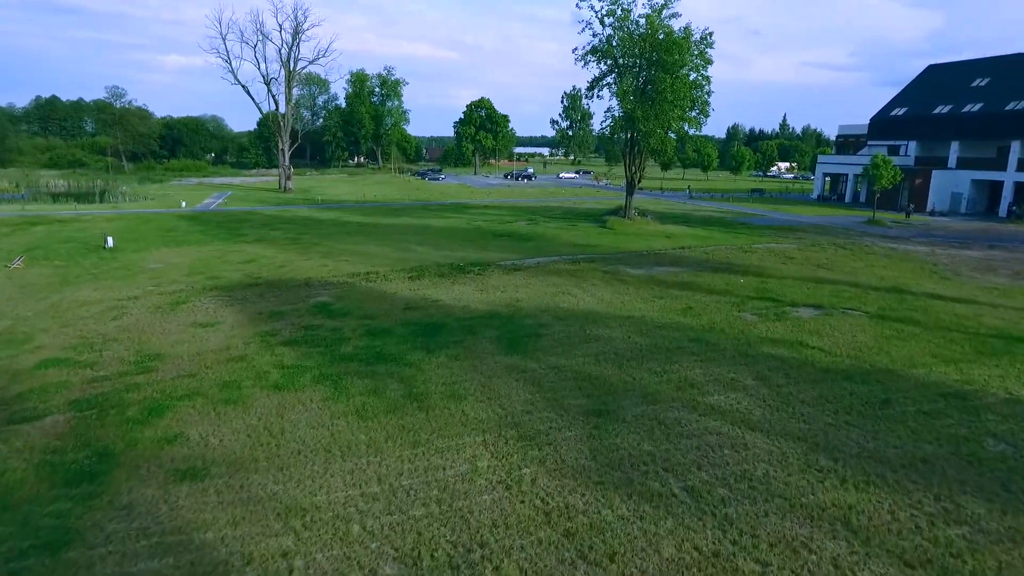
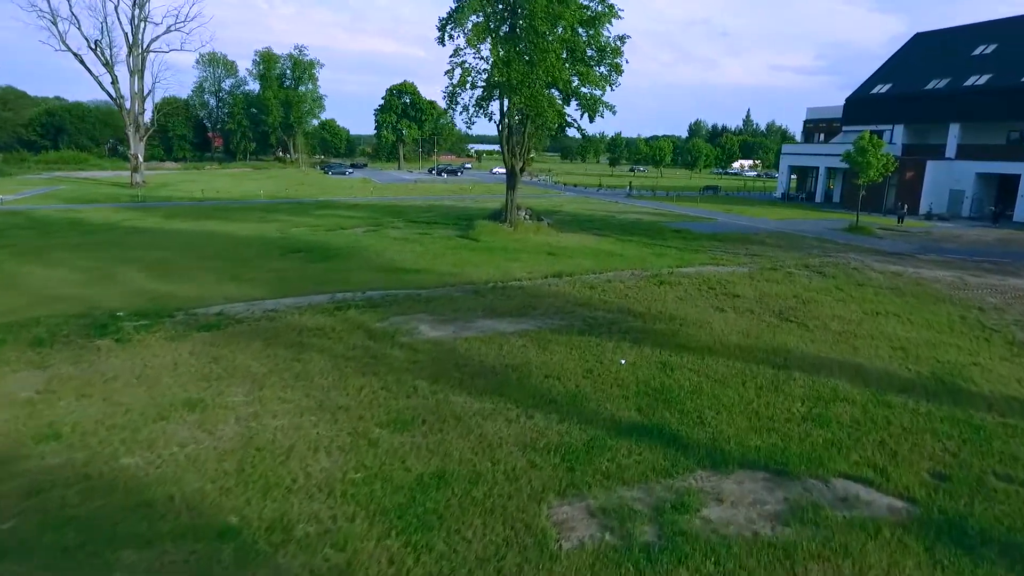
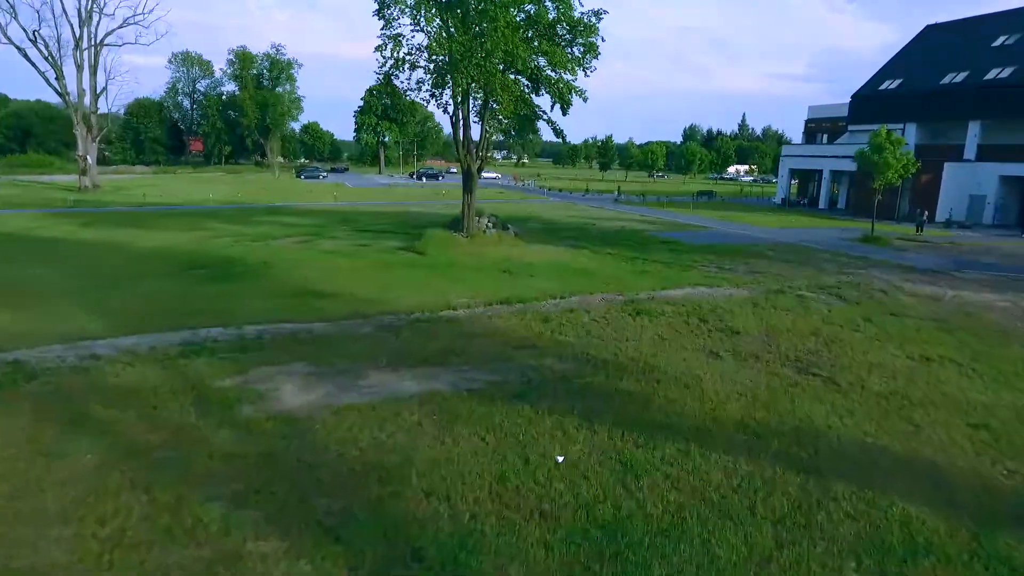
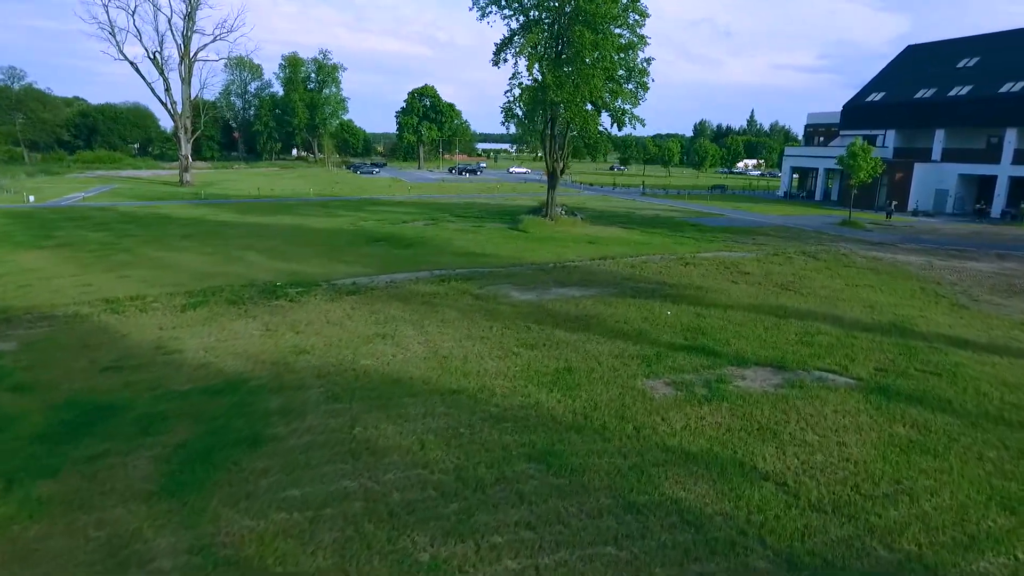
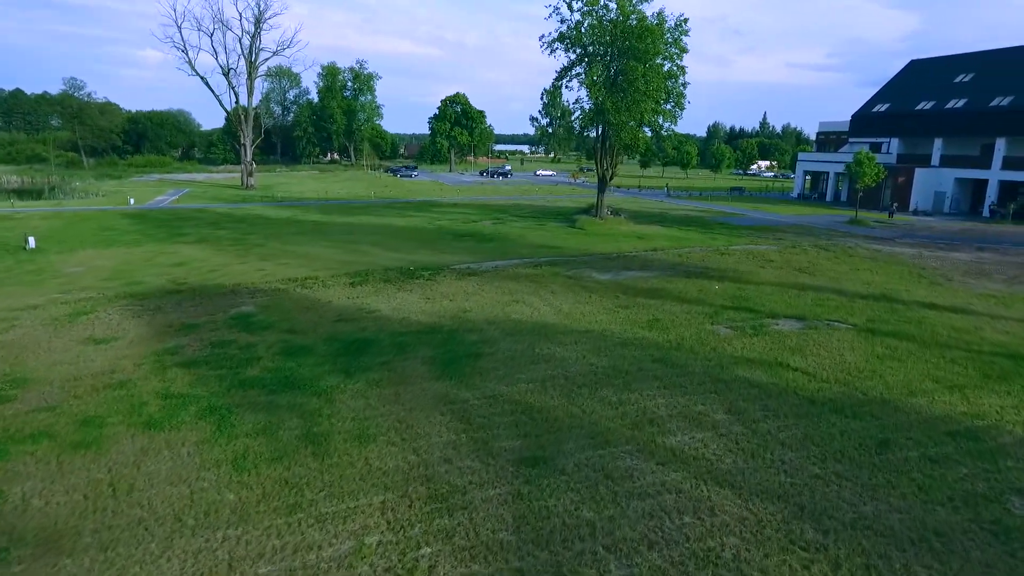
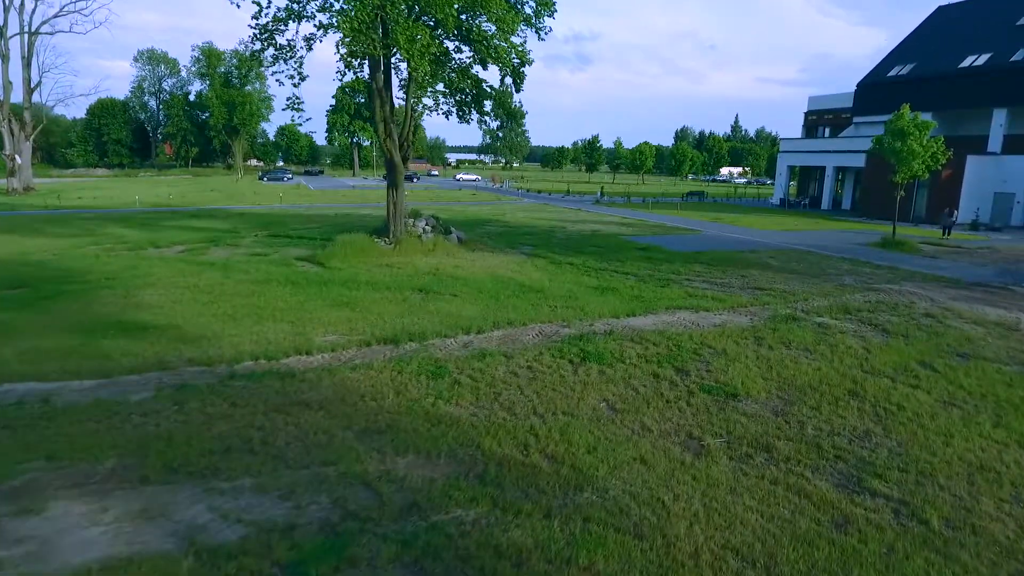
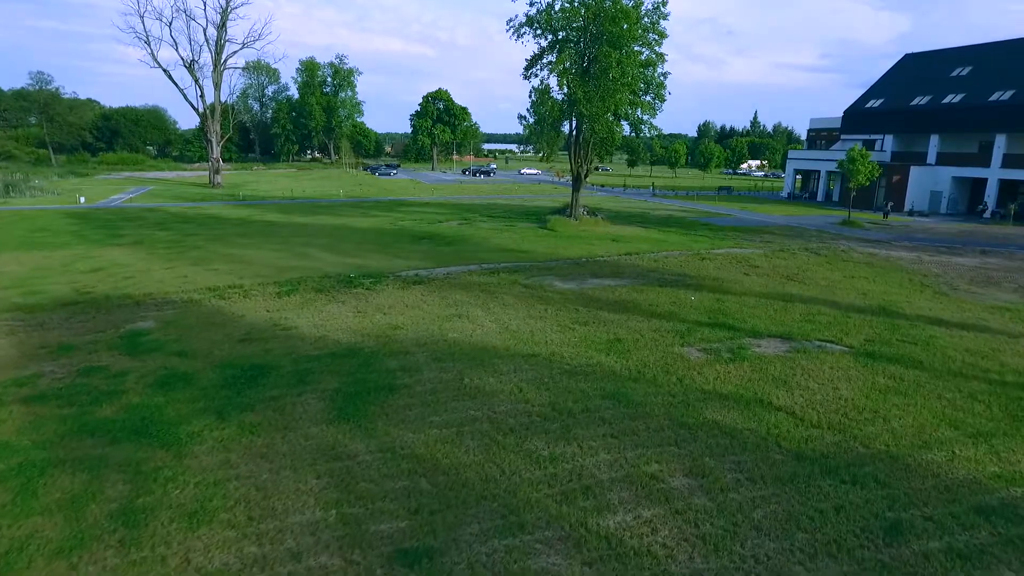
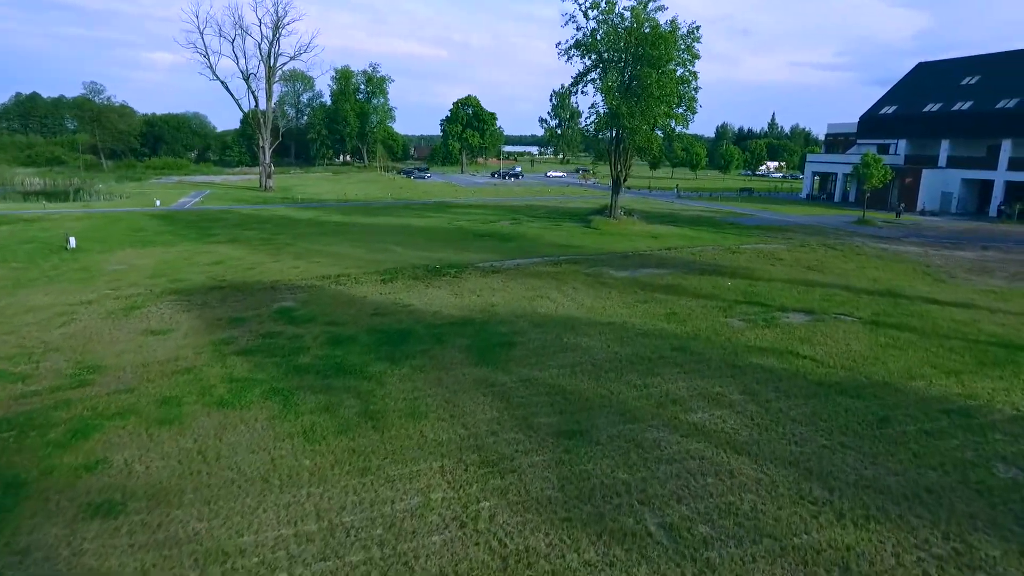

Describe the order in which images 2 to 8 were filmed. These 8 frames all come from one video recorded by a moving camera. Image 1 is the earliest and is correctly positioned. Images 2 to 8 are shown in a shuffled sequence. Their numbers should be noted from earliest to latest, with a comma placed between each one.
8, 5, 7, 4, 2, 3, 6
